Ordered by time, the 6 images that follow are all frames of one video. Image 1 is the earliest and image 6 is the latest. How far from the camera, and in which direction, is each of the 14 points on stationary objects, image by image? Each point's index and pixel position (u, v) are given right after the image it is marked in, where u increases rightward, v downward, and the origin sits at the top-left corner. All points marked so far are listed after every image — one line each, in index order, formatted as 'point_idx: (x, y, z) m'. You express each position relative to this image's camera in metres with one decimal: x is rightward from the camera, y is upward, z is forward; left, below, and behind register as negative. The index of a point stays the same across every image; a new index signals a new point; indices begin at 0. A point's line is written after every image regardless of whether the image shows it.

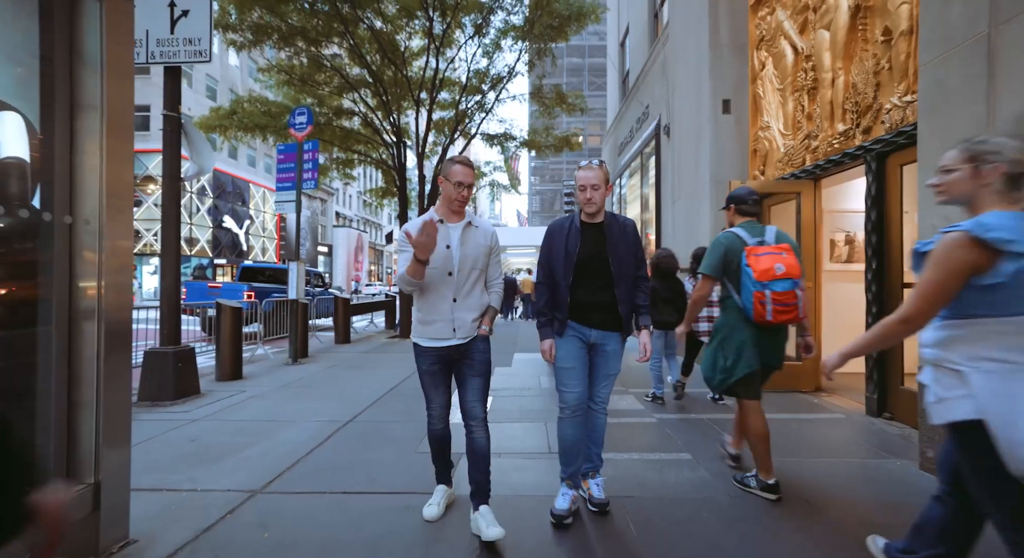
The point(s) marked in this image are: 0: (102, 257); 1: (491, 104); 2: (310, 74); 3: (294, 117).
0: (-2.0, +0.1, +2.5) m
1: (-0.6, +5.4, +15.0) m
2: (-5.6, +5.6, +13.3) m
3: (-4.4, +3.3, +10.0) m
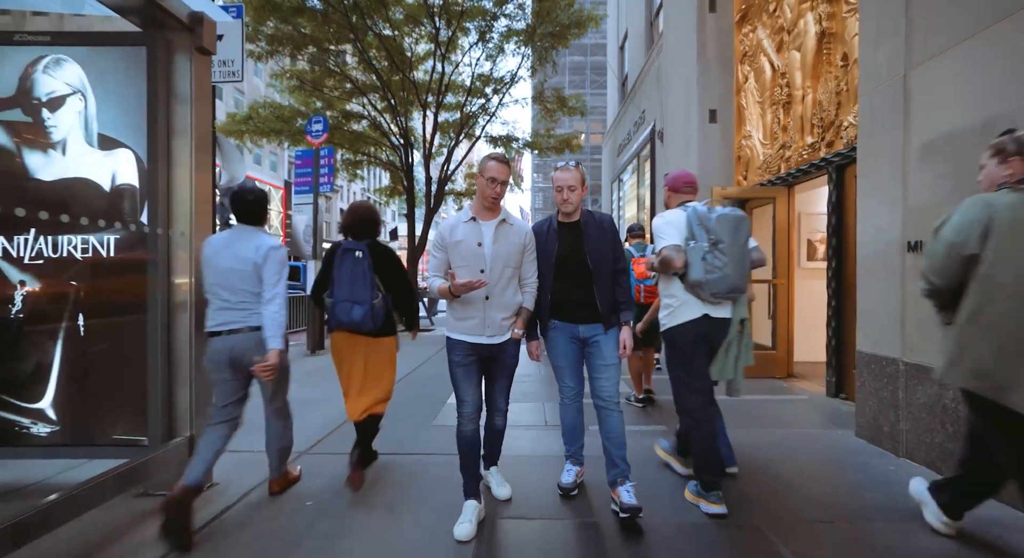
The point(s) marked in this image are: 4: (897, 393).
0: (-2.0, +0.1, +3.1) m
1: (-0.6, +5.5, +15.6) m
2: (-5.5, +5.7, +14.0) m
3: (-4.3, +3.3, +10.6) m
4: (+2.8, -0.8, +3.6) m
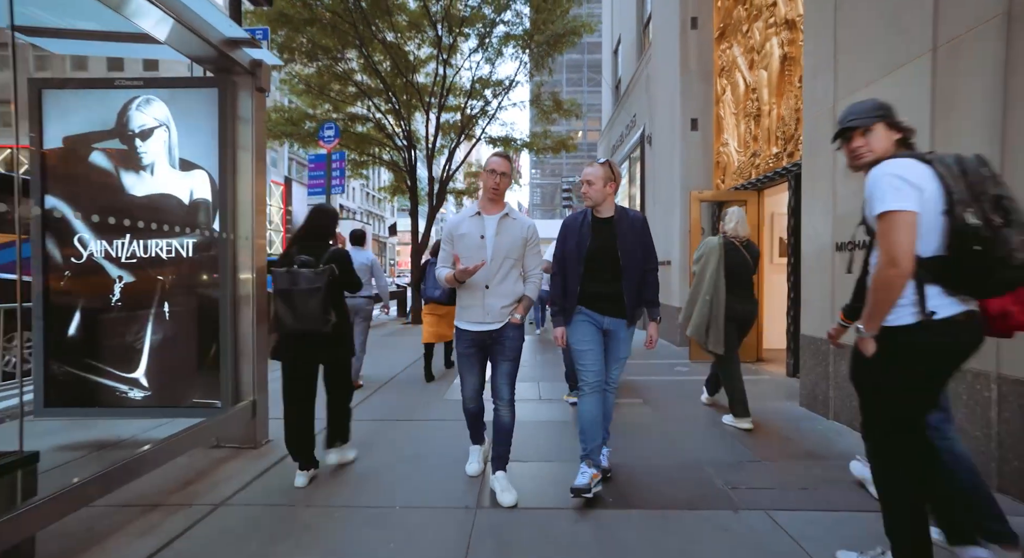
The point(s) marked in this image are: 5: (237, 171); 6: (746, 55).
0: (-2.0, +0.2, +3.9) m
1: (-0.6, +5.6, +16.3) m
2: (-5.6, +5.9, +14.7) m
3: (-4.4, +3.4, +11.3) m
4: (+2.8, -0.8, +4.3) m
5: (-2.2, +0.9, +3.9) m
6: (+3.6, +3.4, +7.5) m
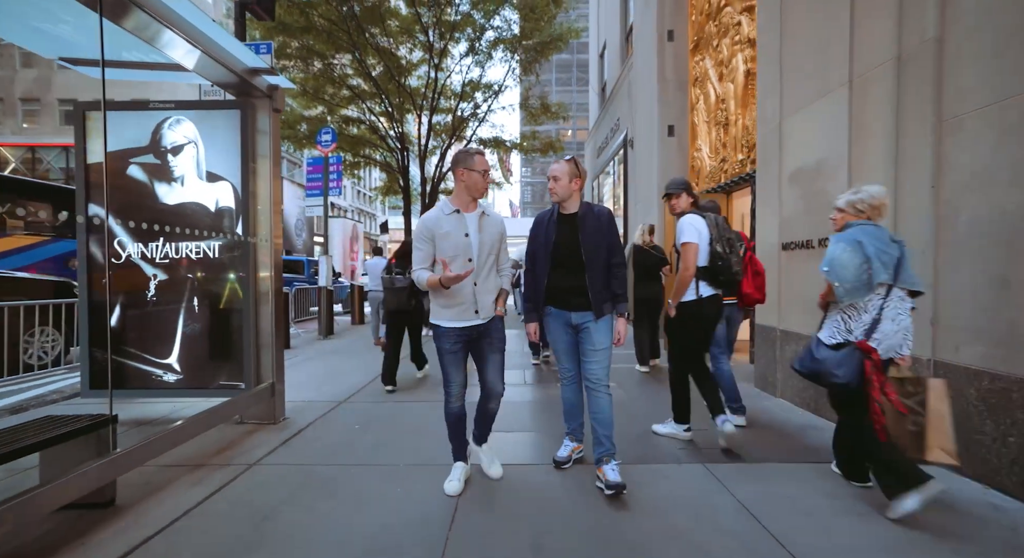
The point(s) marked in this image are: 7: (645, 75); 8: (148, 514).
0: (-2.2, +0.2, +4.4) m
1: (-1.0, +5.7, +16.9) m
2: (-5.9, +5.9, +15.1) m
3: (-4.6, +3.5, +11.8) m
4: (+2.7, -0.7, +5.0) m
5: (-2.3, +0.9, +4.4) m
6: (+3.4, +3.5, +8.1) m
7: (+2.8, +4.3, +10.4) m
8: (-2.1, -1.3, +2.8) m
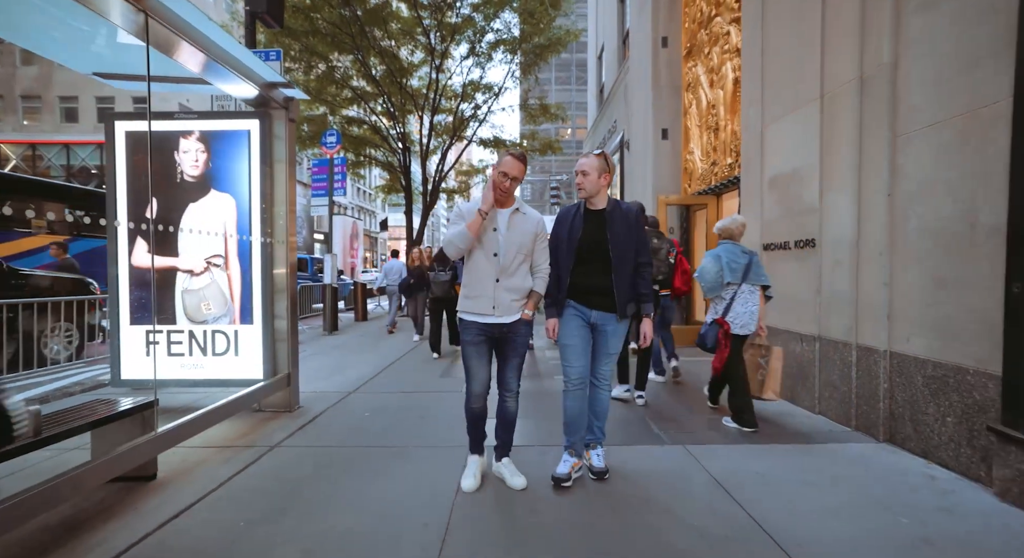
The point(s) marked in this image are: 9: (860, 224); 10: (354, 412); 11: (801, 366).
0: (-2.2, +0.2, +4.8) m
1: (-1.0, +5.8, +17.2) m
2: (-5.9, +6.0, +15.4) m
3: (-4.7, +3.5, +12.1) m
4: (+2.7, -0.7, +5.3) m
5: (-2.3, +0.9, +4.8) m
6: (+3.4, +3.5, +8.4) m
7: (+2.8, +4.4, +10.7) m
8: (-2.1, -1.3, +3.1) m
9: (+2.7, +0.4, +3.8) m
10: (-1.5, -1.3, +4.8) m
11: (+2.7, -0.8, +4.5) m
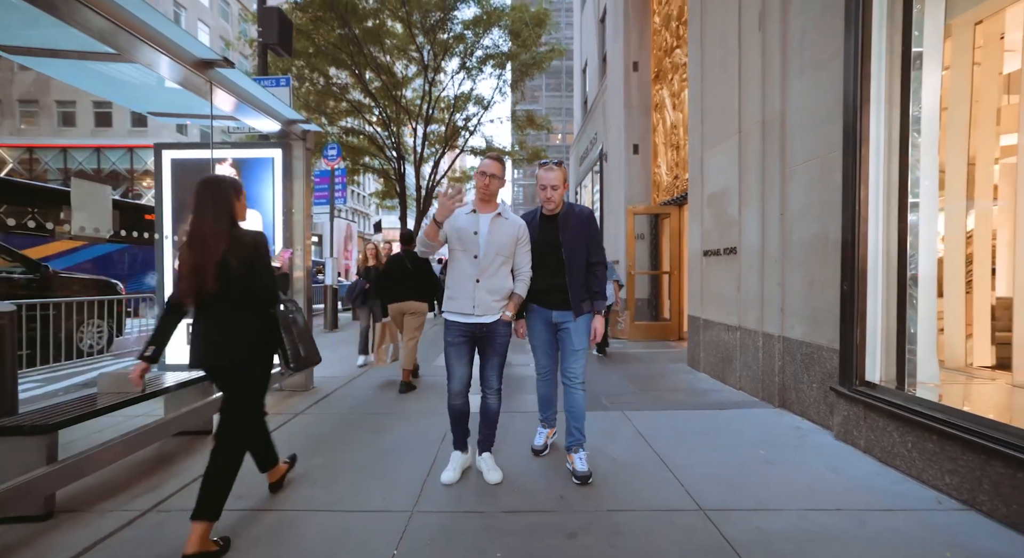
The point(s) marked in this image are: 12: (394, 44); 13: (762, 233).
0: (-2.4, +0.2, +5.7) m
1: (-1.4, +5.8, +18.1) m
2: (-6.3, +6.0, +16.3) m
3: (-5.0, +3.5, +13.0) m
4: (+2.4, -0.7, +6.3) m
5: (-2.6, +0.9, +5.7) m
6: (+3.1, +3.5, +9.4) m
7: (+2.5, +4.3, +11.7) m
8: (-2.3, -1.3, +4.0) m
9: (+2.5, +0.4, +4.8) m
10: (-1.8, -1.3, +5.7) m
11: (+2.4, -0.8, +5.5) m
12: (-3.8, +7.6, +15.9) m
13: (+2.4, +0.4, +4.8) m
